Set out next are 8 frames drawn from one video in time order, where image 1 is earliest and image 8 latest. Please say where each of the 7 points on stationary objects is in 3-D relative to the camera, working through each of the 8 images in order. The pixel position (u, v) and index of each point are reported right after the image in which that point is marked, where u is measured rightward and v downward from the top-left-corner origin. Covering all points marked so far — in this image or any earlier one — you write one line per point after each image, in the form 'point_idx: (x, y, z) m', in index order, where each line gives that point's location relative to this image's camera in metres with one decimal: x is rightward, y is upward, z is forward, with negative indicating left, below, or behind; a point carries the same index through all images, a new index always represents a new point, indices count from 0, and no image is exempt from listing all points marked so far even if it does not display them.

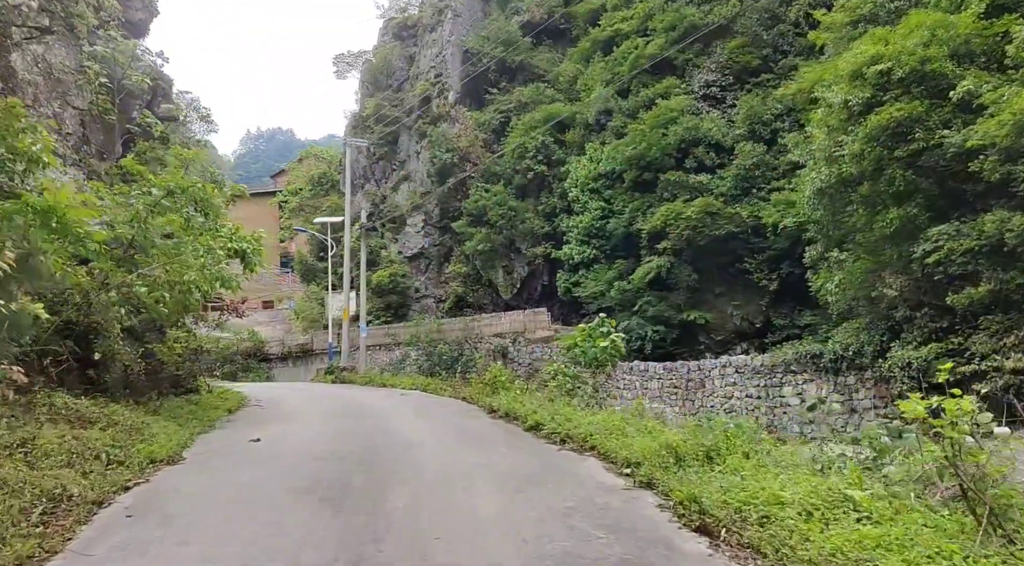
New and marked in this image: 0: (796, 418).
0: (+6.6, -3.1, +16.6) m
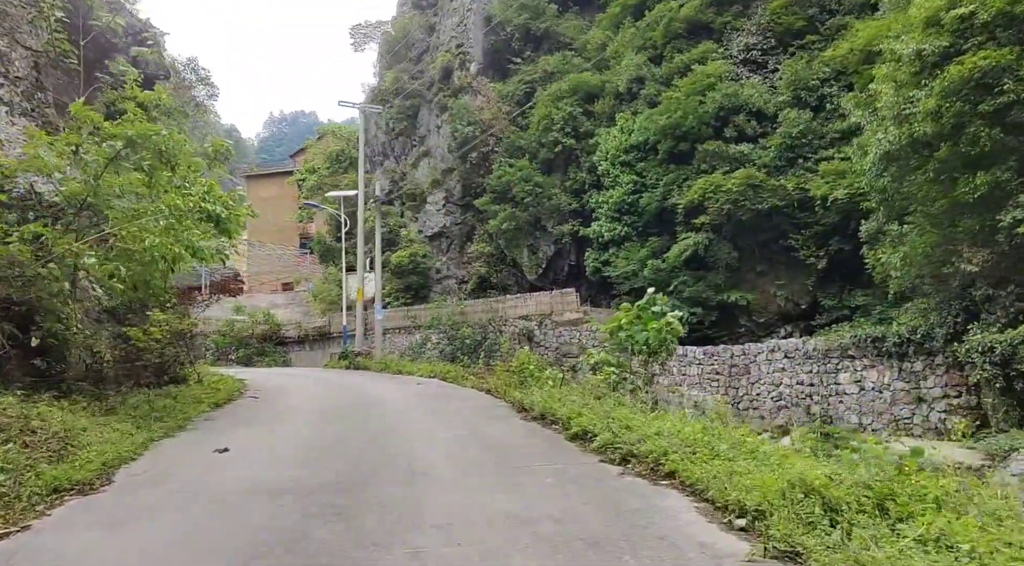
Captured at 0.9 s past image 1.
0: (+7.1, -2.6, +15.0) m
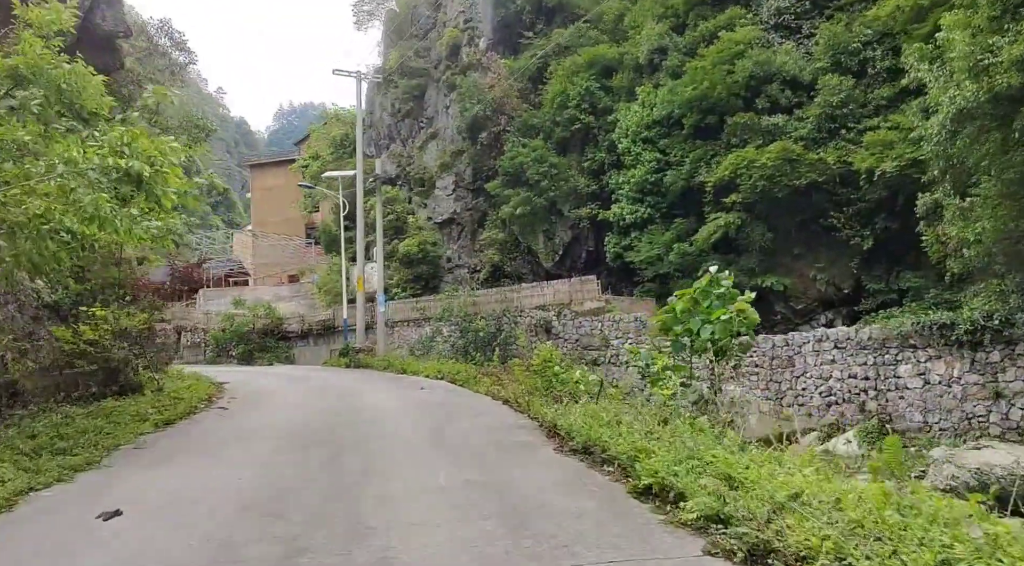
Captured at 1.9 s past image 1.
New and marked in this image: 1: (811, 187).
0: (+7.5, -2.3, +13.3) m
1: (+8.0, +2.6, +19.3) m
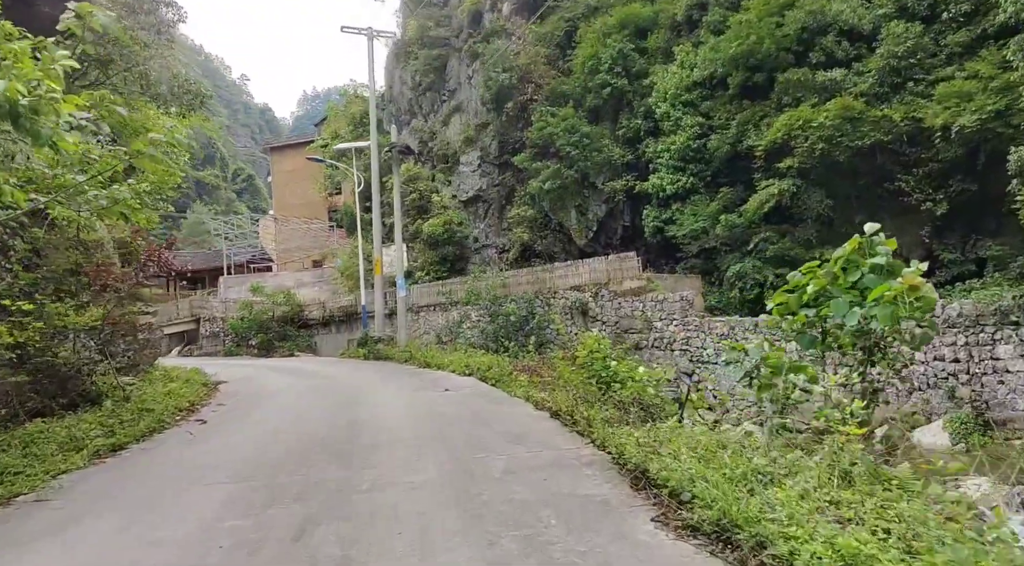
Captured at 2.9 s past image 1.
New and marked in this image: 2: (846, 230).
0: (+8.1, -1.7, +11.5) m
1: (+8.8, +3.3, +17.3) m
2: (+8.5, +1.3, +18.3) m
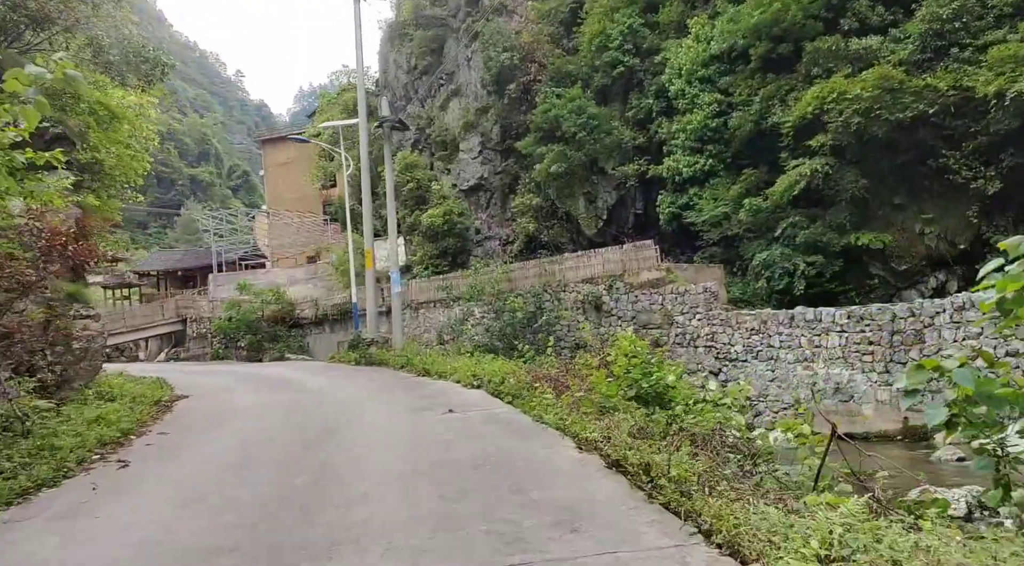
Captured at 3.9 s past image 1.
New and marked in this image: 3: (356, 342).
0: (+8.3, -1.5, +10.0) m
1: (+8.9, +3.6, +15.8) m
2: (+8.7, +1.6, +16.8) m
3: (-3.1, -1.2, +14.5) m
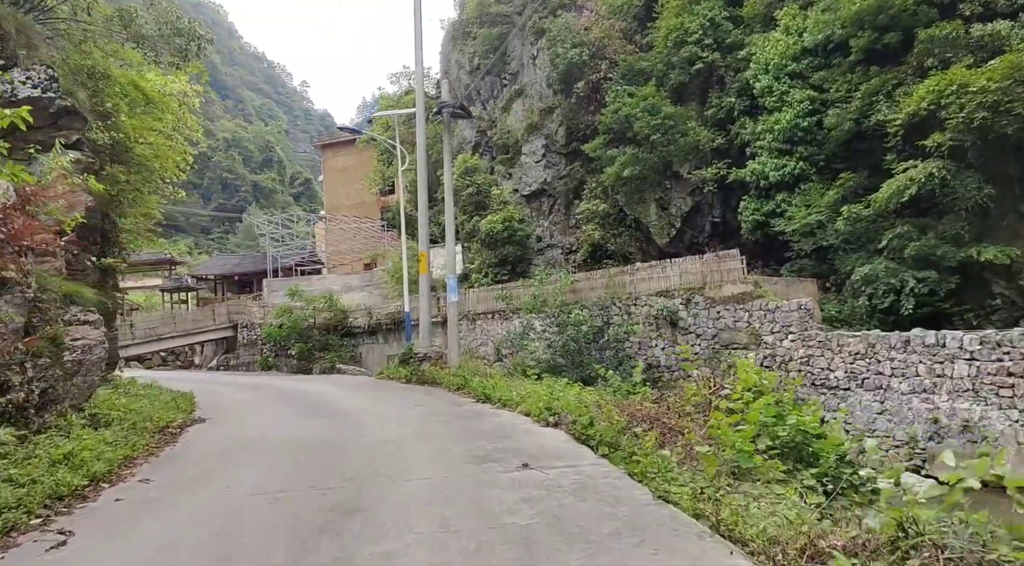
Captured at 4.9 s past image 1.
0: (+9.2, -1.8, +7.8) m
1: (+10.3, +3.2, +13.6) m
2: (+10.1, +1.2, +14.6) m
3: (-1.9, -1.3, +13.2) m
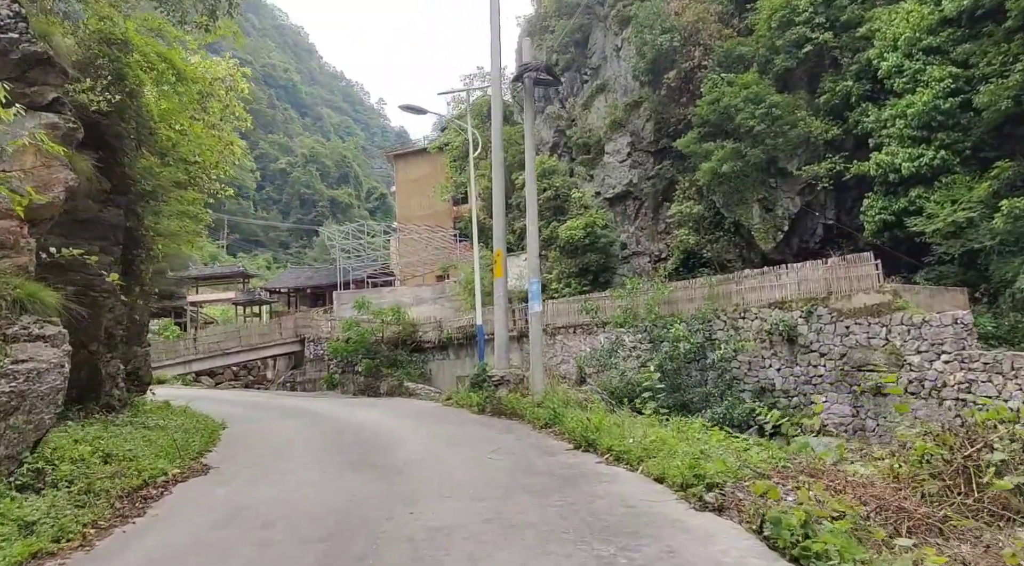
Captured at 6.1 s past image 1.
0: (+10.0, -1.8, +4.8) m
1: (+11.7, +3.0, +10.6) m
2: (+11.6, +1.1, +11.5) m
3: (-0.4, -1.5, +11.3) m
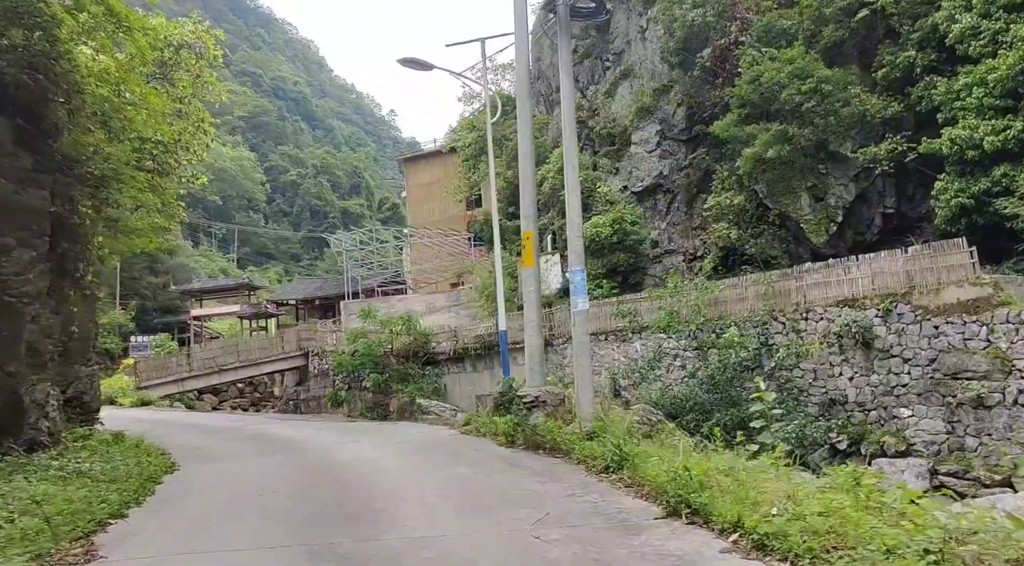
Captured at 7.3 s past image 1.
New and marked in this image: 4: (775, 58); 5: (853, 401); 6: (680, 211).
0: (+10.2, -1.5, +2.7) m
1: (+12.0, +3.3, +8.5) m
2: (+12.0, +1.3, +9.4) m
3: (0.0, -1.5, +9.4) m
4: (+6.0, +5.1, +16.5) m
5: (+5.6, -1.9, +11.8) m
6: (+4.6, +2.0, +19.7) m
